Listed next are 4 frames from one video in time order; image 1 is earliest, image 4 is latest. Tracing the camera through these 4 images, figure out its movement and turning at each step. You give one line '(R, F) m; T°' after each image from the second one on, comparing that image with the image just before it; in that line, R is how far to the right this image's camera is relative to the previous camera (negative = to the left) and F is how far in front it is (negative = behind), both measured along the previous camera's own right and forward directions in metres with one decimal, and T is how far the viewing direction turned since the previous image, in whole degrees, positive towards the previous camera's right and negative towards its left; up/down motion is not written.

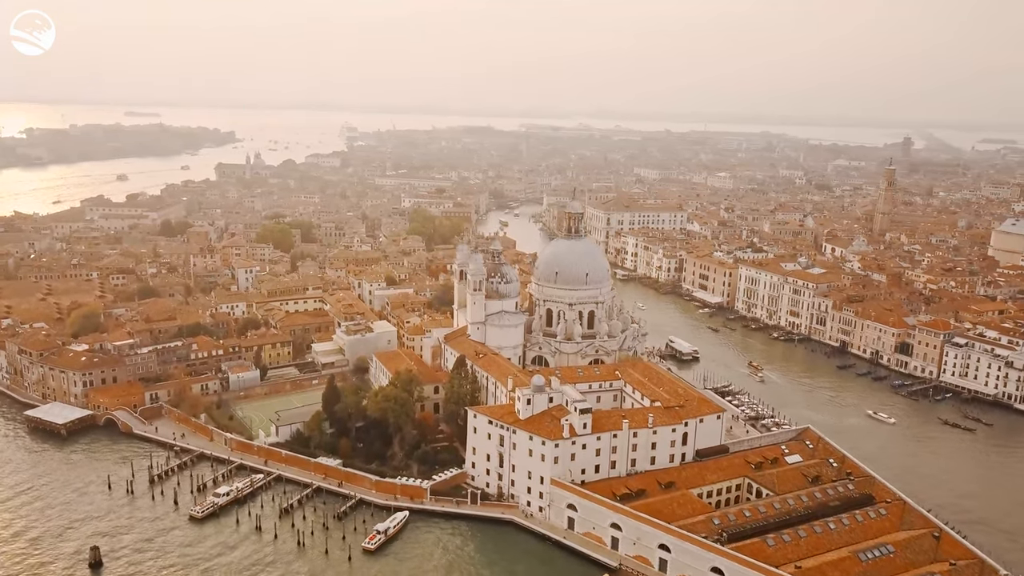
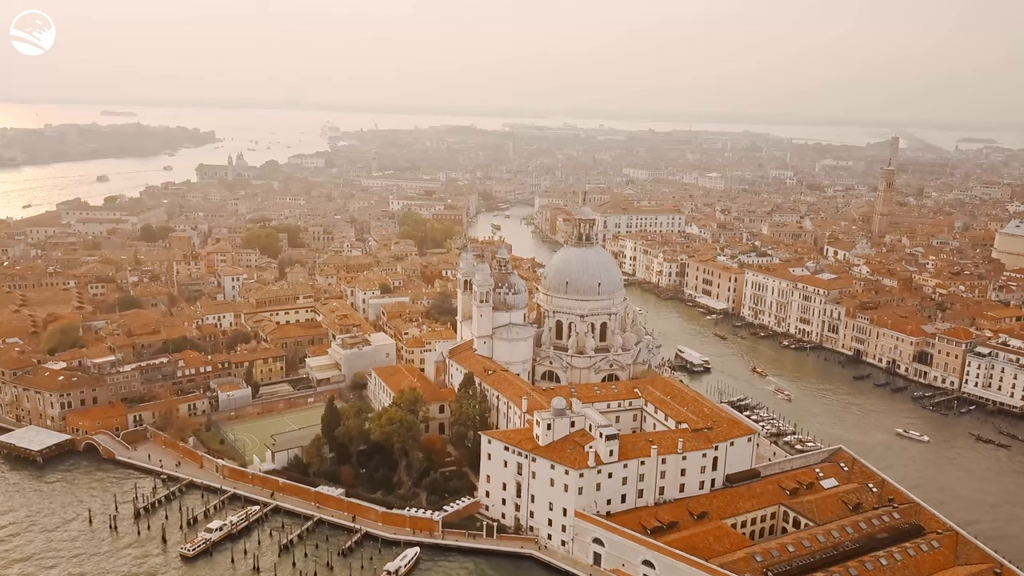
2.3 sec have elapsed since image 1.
(-1.2, +2.1) m; +1°
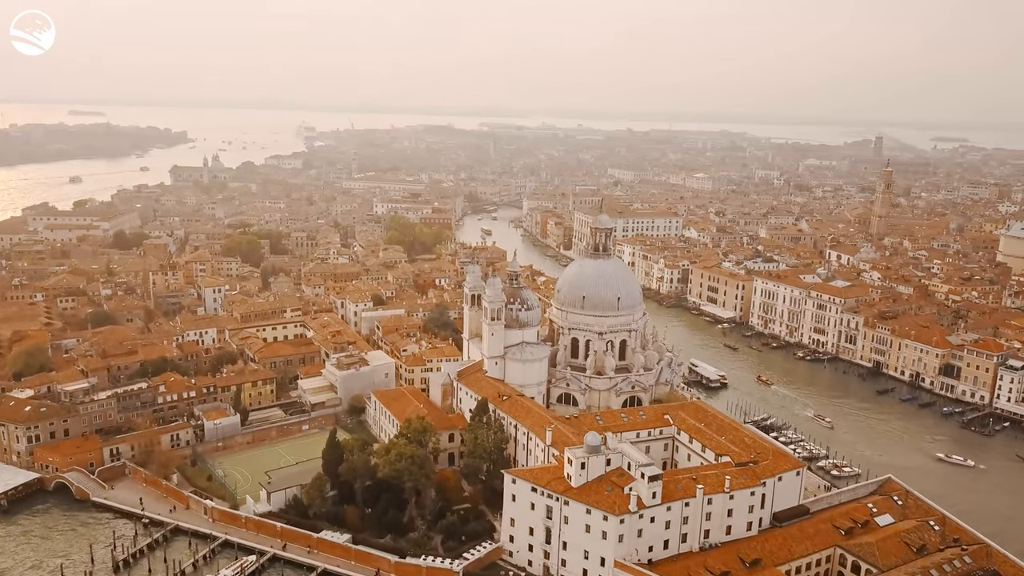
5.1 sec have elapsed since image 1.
(-1.6, +2.8) m; +2°
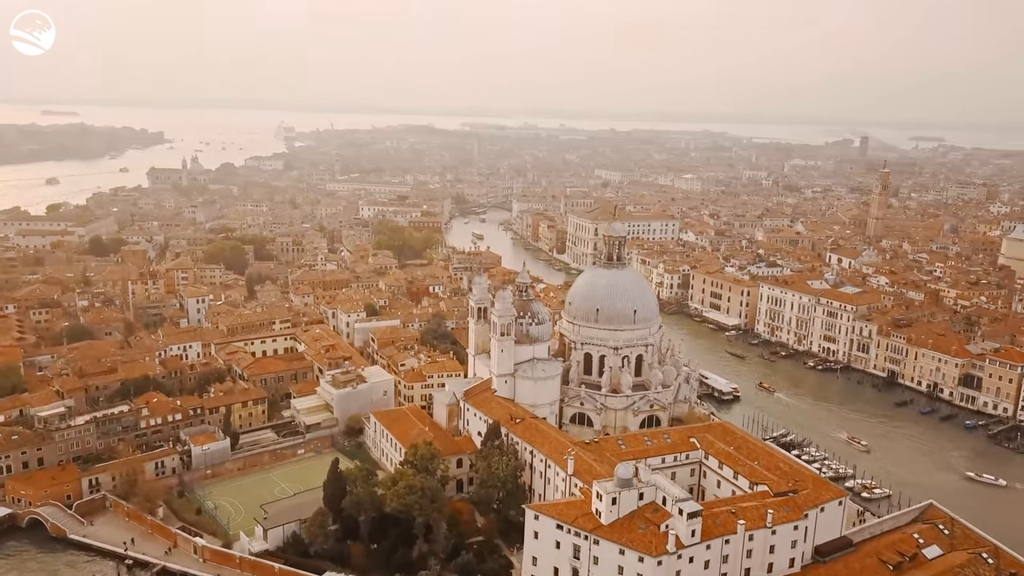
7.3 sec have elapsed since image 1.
(-1.2, +2.1) m; +1°
